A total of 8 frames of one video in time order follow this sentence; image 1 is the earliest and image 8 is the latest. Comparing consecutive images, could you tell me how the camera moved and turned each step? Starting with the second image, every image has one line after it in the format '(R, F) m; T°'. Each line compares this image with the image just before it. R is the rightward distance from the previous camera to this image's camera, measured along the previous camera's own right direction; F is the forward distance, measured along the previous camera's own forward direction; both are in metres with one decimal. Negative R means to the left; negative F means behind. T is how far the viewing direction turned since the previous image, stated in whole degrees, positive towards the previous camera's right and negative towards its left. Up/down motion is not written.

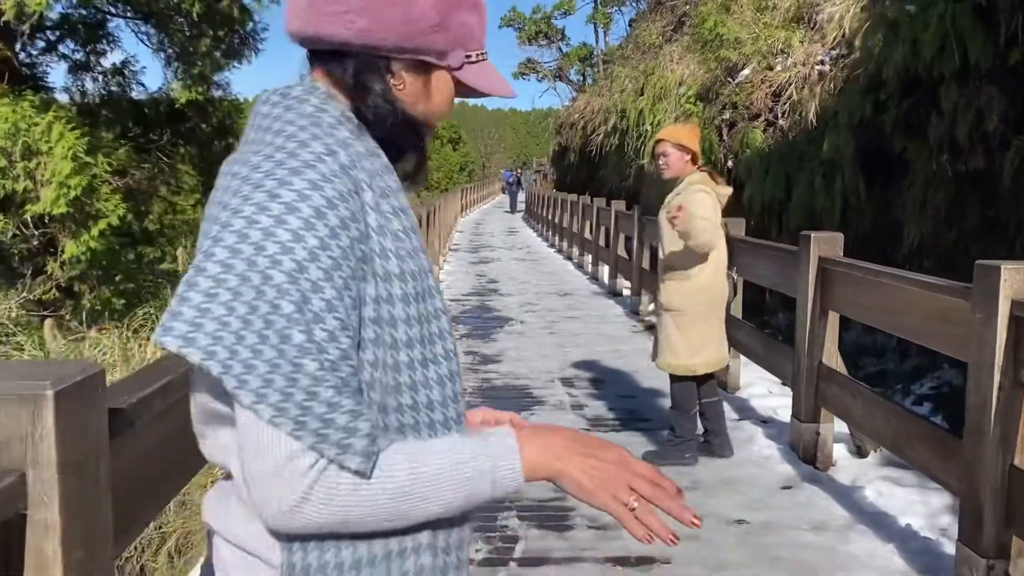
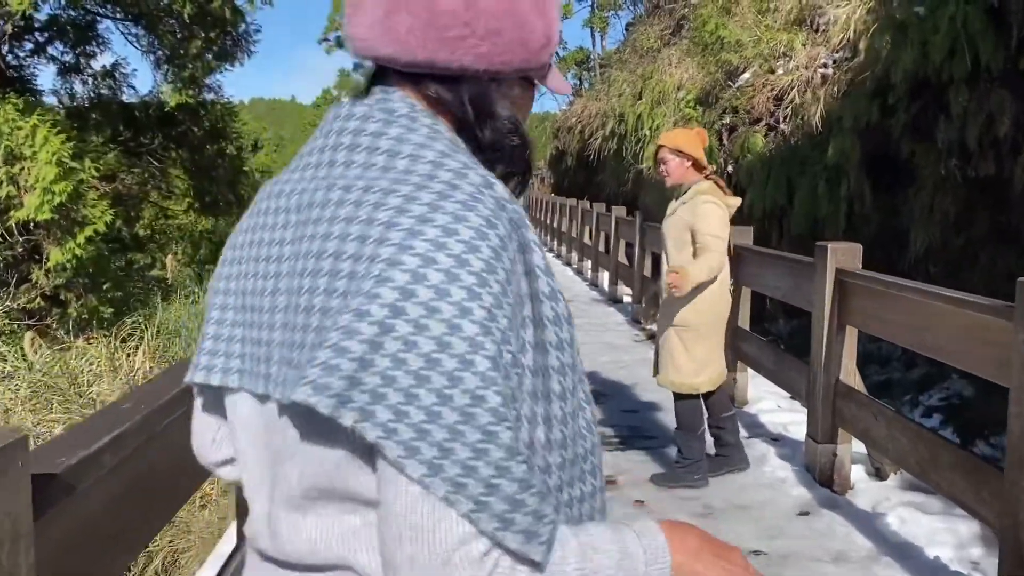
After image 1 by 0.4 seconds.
(0.0, +0.2) m; 0°
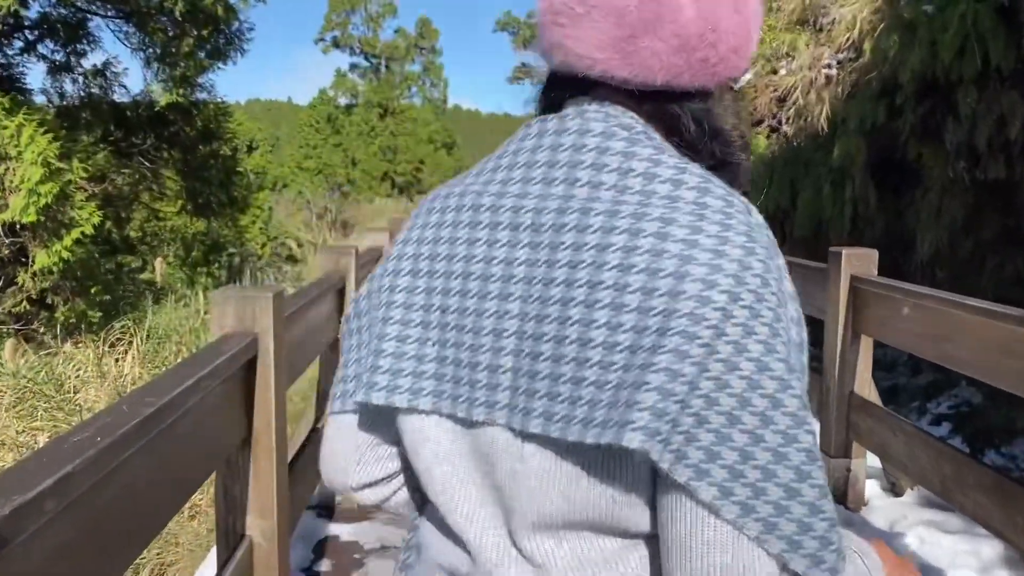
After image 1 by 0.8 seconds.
(0.0, +0.2) m; 0°
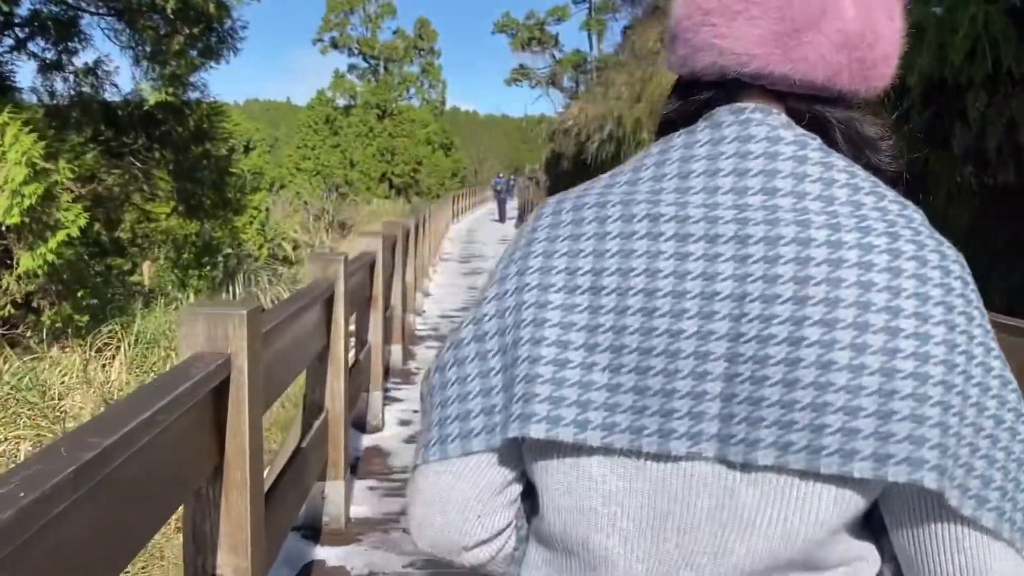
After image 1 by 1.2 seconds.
(0.0, +0.2) m; 0°
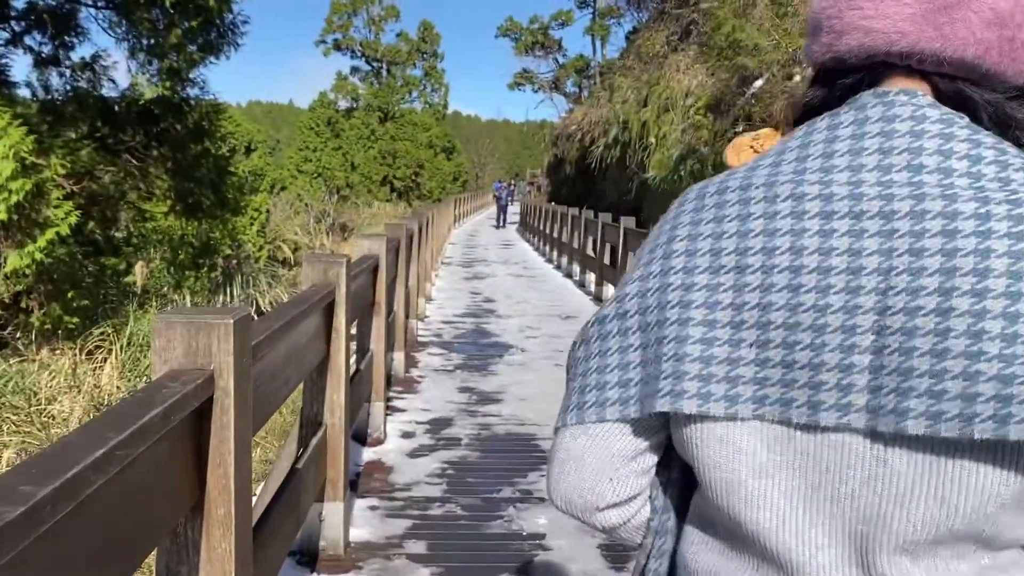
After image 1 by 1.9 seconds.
(-0.1, +0.2) m; 0°
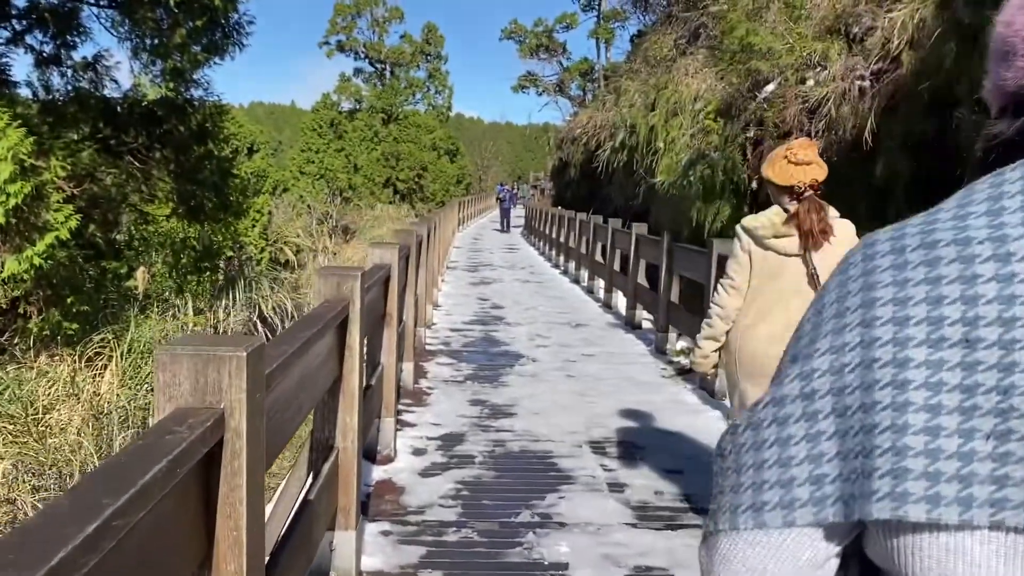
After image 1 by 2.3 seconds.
(-0.1, +0.2) m; 0°
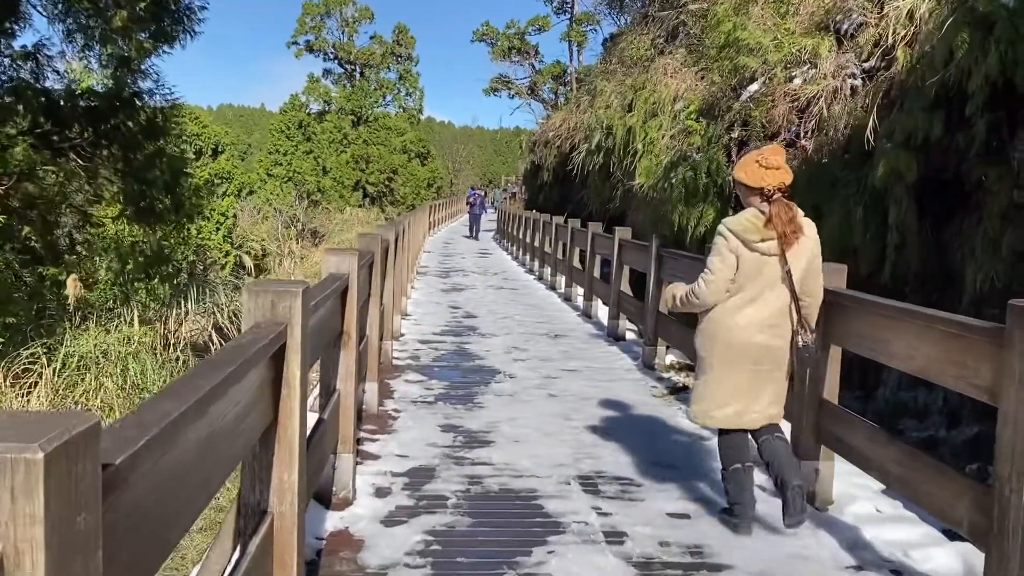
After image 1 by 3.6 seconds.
(0.0, +0.6) m; +2°
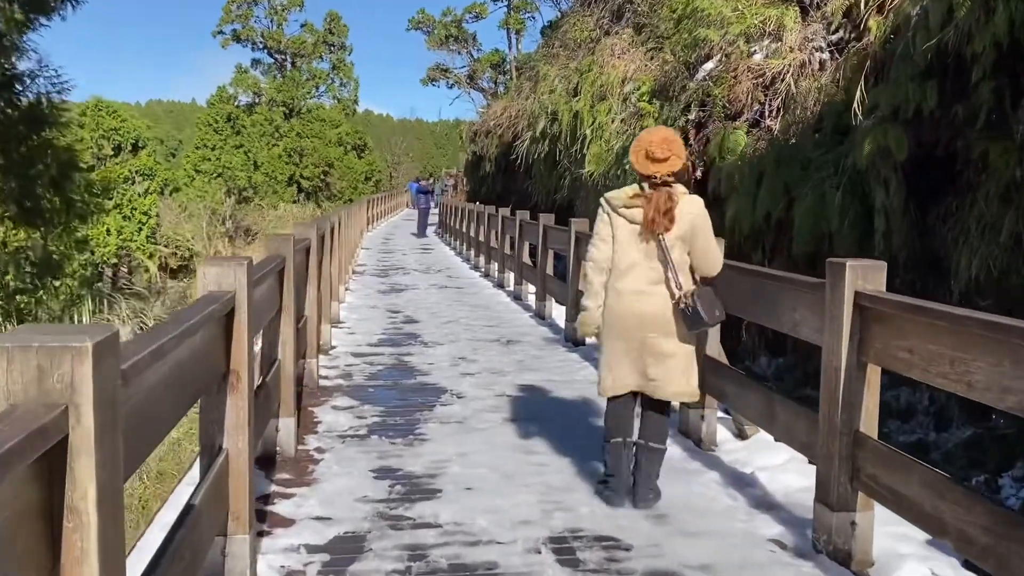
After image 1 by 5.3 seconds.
(0.0, +0.9) m; +4°
